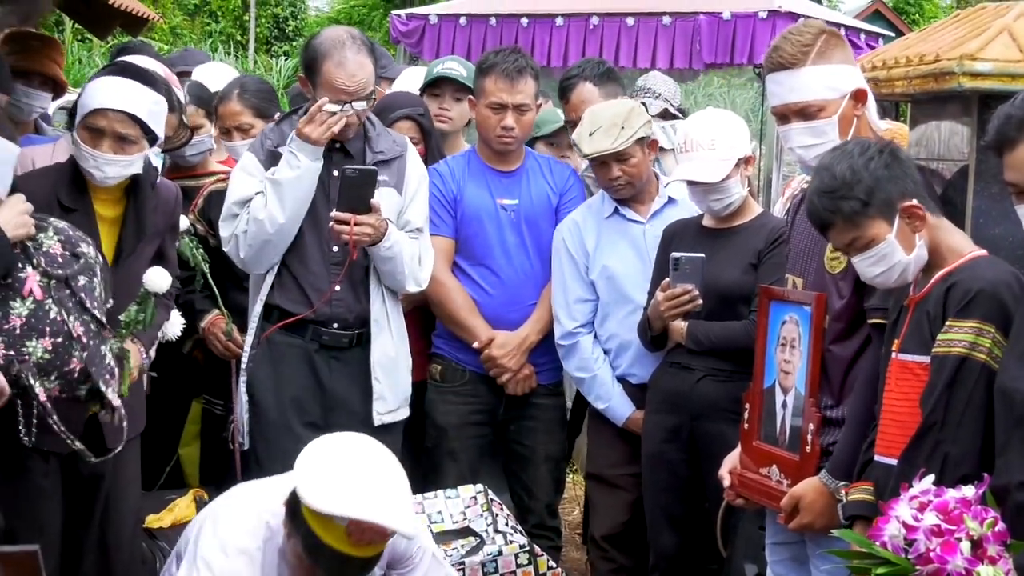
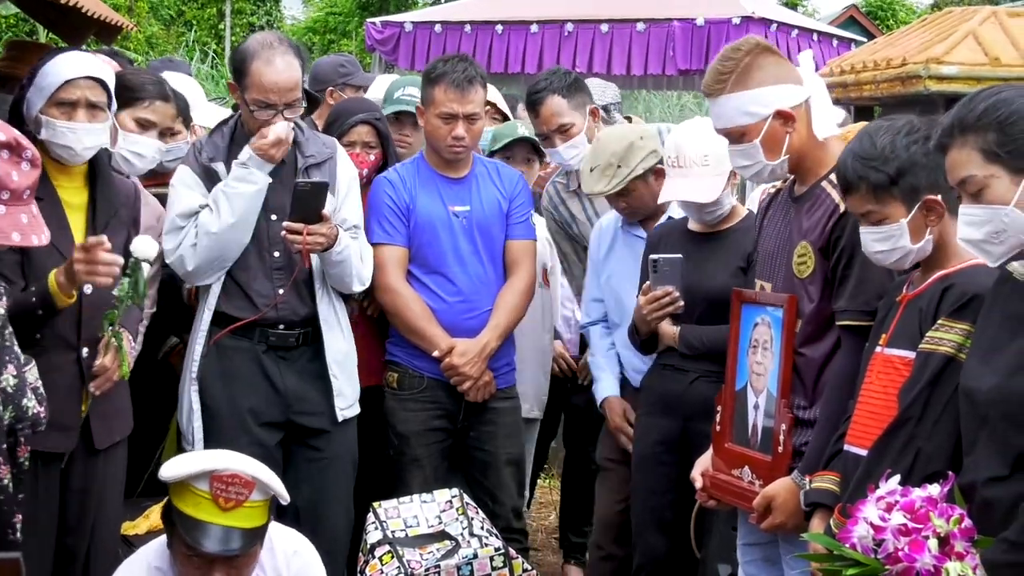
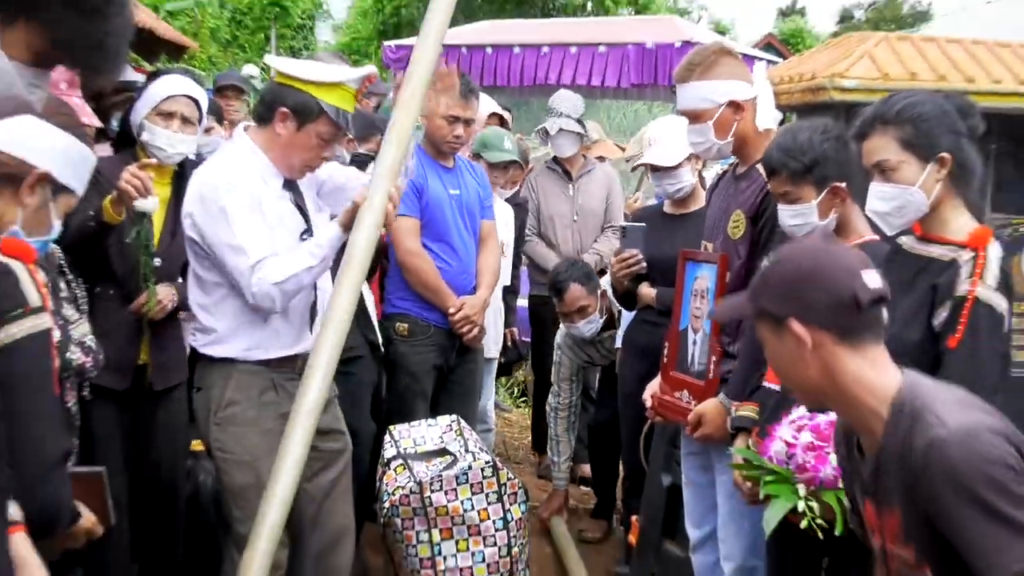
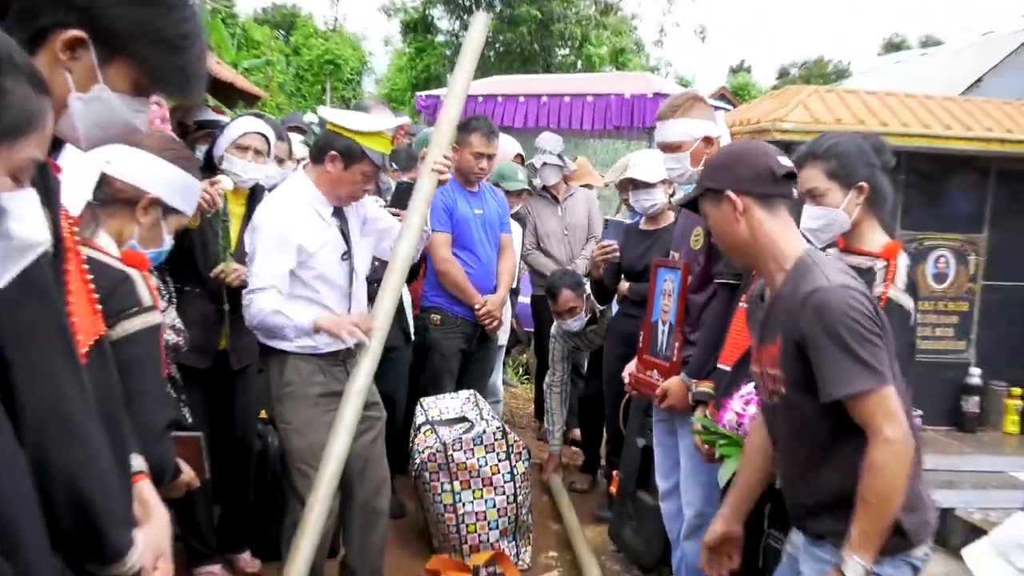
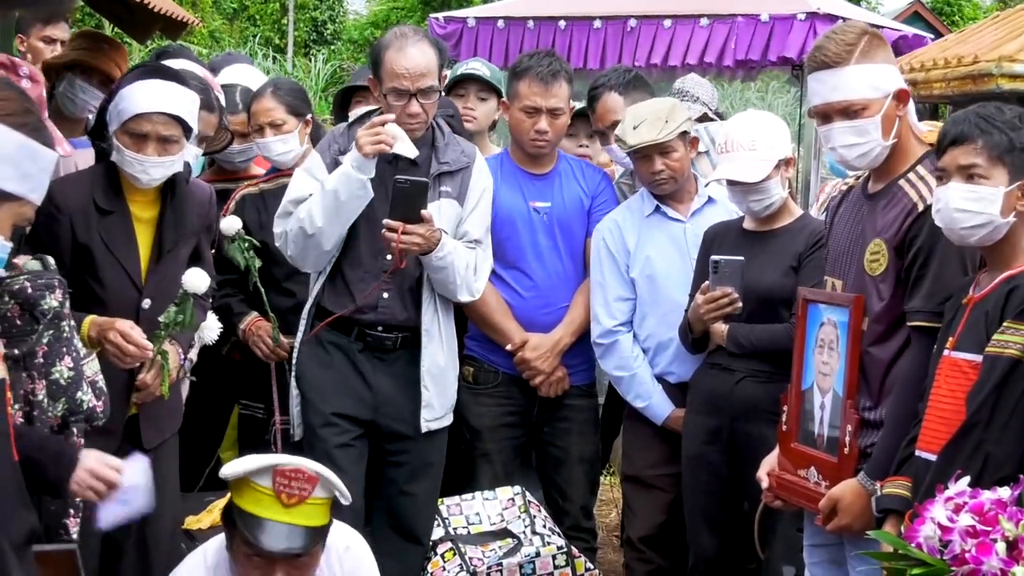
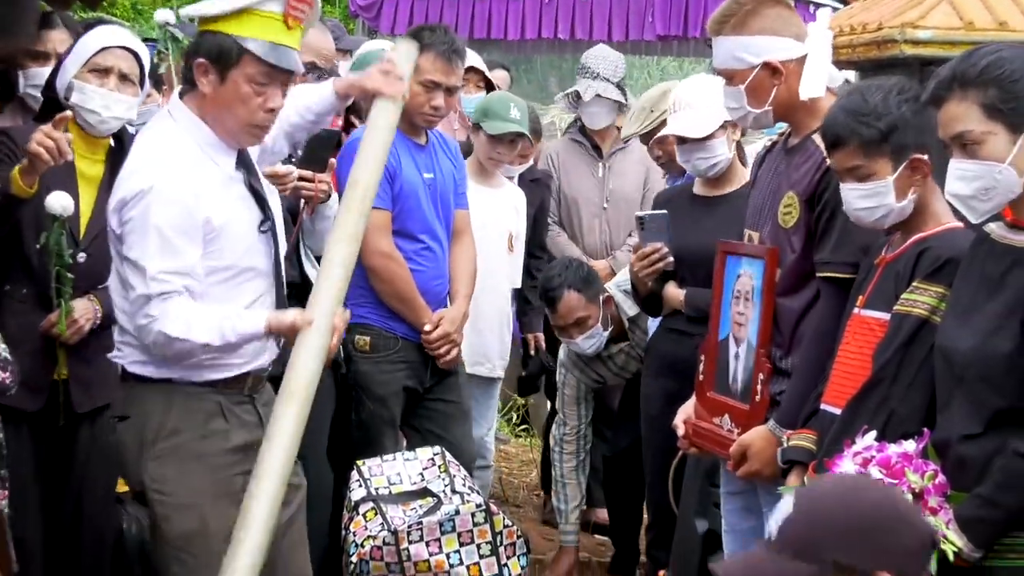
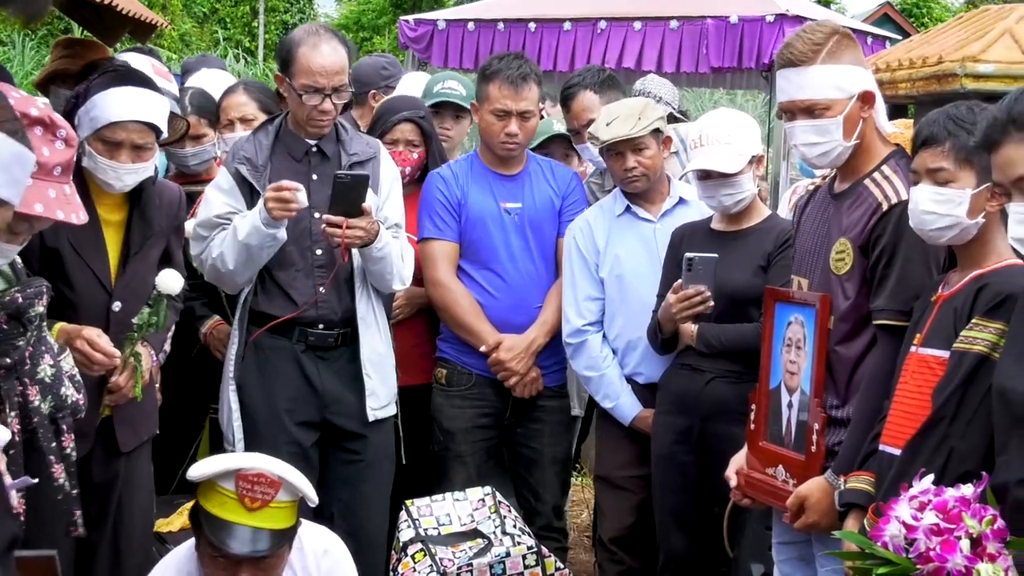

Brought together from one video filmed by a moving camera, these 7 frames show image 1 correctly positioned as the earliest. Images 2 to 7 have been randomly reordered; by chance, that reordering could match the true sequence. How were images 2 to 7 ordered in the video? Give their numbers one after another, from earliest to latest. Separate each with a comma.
5, 7, 2, 6, 3, 4
